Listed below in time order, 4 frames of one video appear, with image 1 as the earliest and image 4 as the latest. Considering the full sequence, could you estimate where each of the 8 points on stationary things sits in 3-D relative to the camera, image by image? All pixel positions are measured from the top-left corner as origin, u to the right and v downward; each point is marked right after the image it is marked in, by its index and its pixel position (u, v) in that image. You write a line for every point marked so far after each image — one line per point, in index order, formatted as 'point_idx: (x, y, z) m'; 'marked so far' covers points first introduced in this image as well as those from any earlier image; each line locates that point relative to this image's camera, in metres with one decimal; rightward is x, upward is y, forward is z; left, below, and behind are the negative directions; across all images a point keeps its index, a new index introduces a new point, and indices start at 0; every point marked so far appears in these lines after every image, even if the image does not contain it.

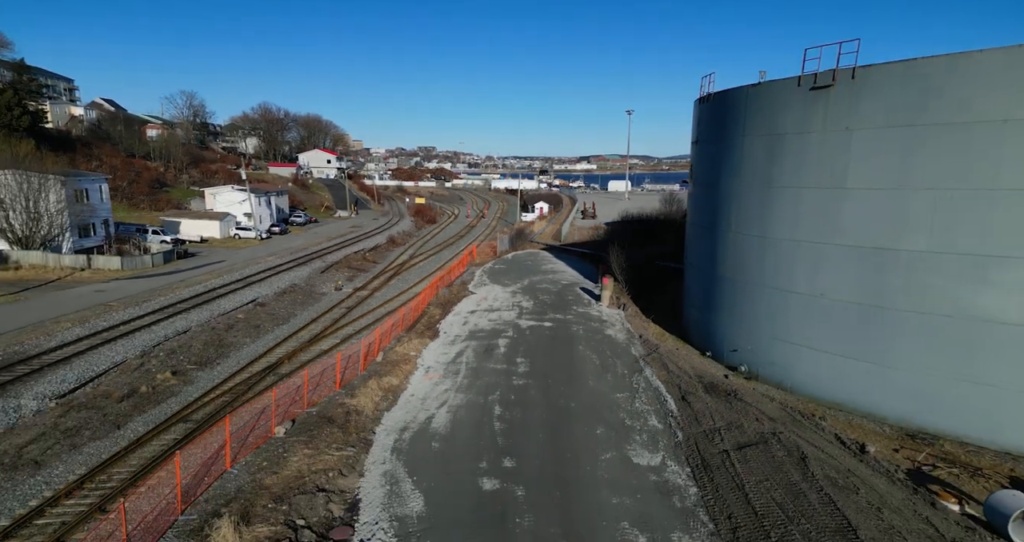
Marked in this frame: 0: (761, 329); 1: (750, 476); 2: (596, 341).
0: (+5.3, -1.2, +12.9) m
1: (+3.4, -2.9, +8.7) m
2: (+2.2, -1.8, +16.1) m
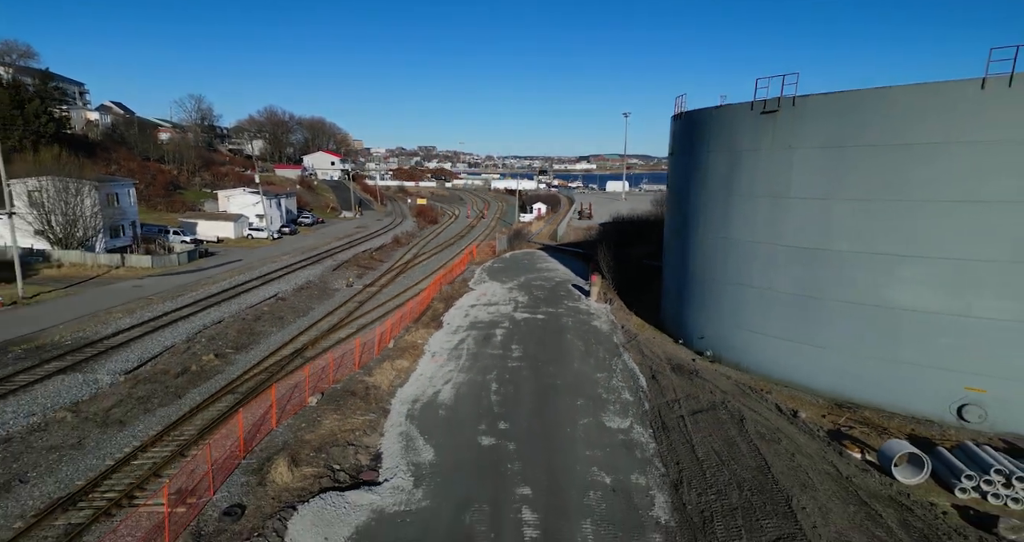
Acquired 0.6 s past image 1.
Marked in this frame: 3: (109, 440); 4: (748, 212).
0: (+5.1, -1.2, +15.0) m
1: (+3.3, -2.9, +10.8) m
2: (+2.1, -1.7, +18.2) m
3: (-6.5, -2.7, +9.9) m
4: (+5.4, +1.3, +14.0) m
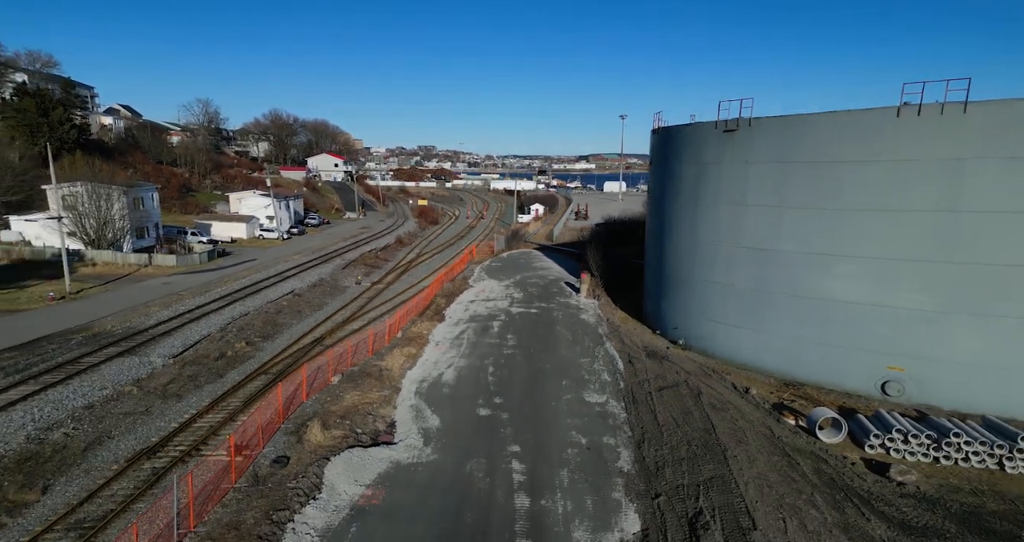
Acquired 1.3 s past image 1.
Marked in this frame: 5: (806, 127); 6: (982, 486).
0: (+5.0, -1.1, +17.1) m
1: (+3.1, -2.8, +12.9) m
2: (+1.9, -1.7, +20.2) m
3: (-6.6, -2.7, +12.0) m
4: (+5.3, +1.4, +16.0) m
5: (+6.7, +3.2, +13.8) m
6: (+7.6, -3.5, +10.0) m
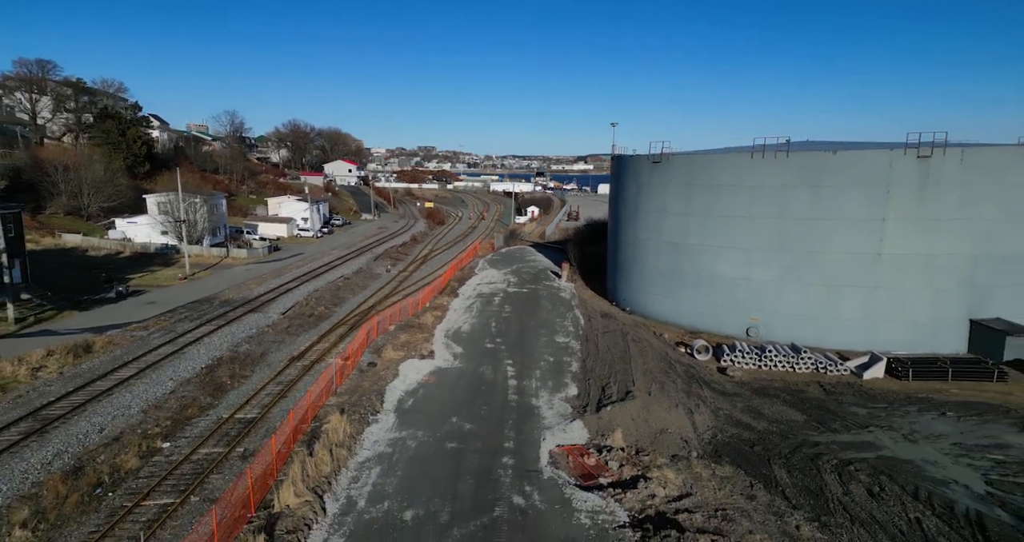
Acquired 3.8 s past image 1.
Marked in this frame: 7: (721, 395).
0: (+4.8, -0.6, +24.5) m
1: (+3.0, -2.3, +20.3) m
2: (+1.8, -1.2, +27.6) m
3: (-6.8, -2.2, +19.4) m
4: (+5.1, +1.9, +23.5) m
5: (+6.5, +3.7, +21.2) m
6: (+7.5, -3.0, +17.4) m
7: (+5.5, -3.2, +16.1) m
